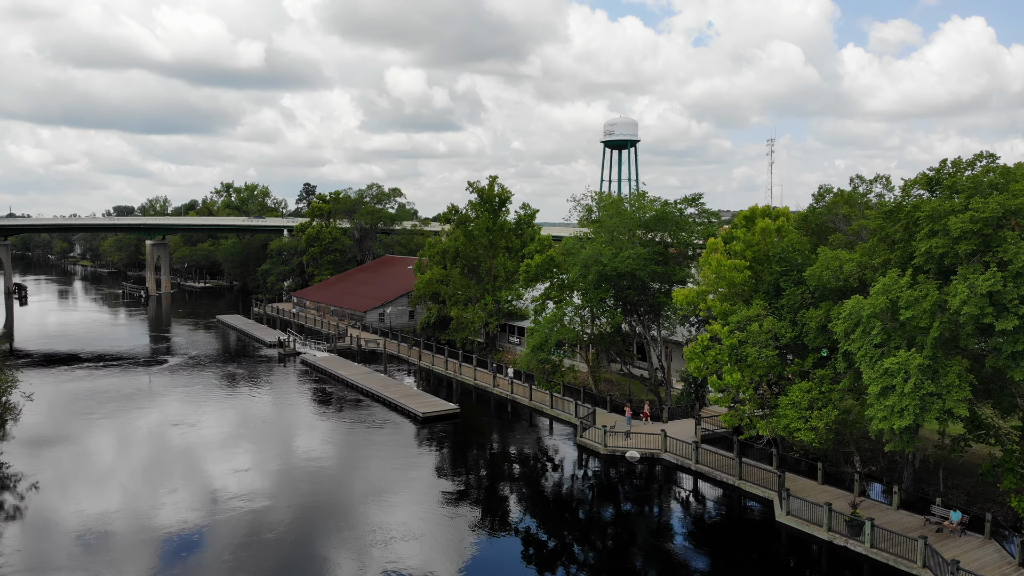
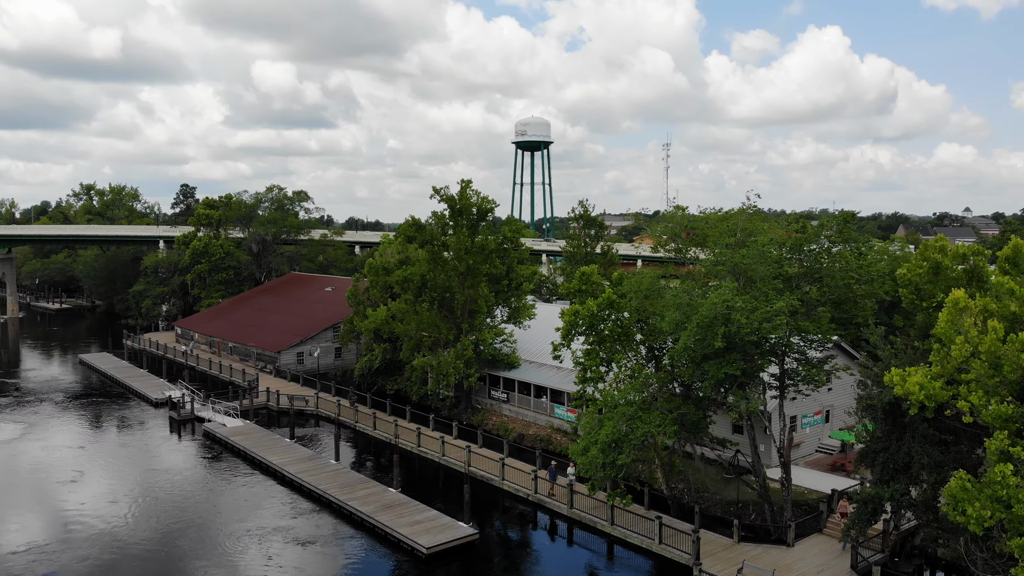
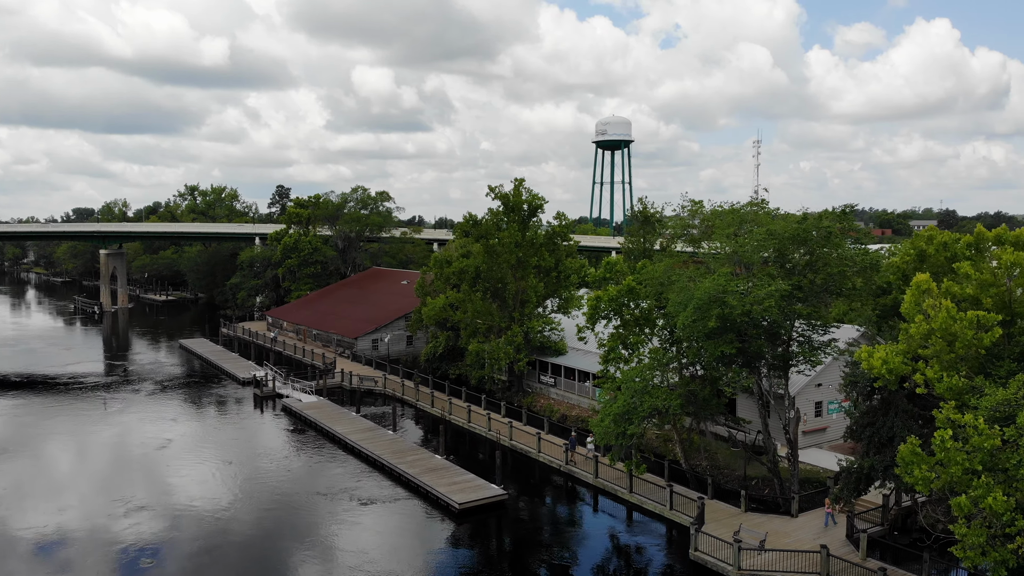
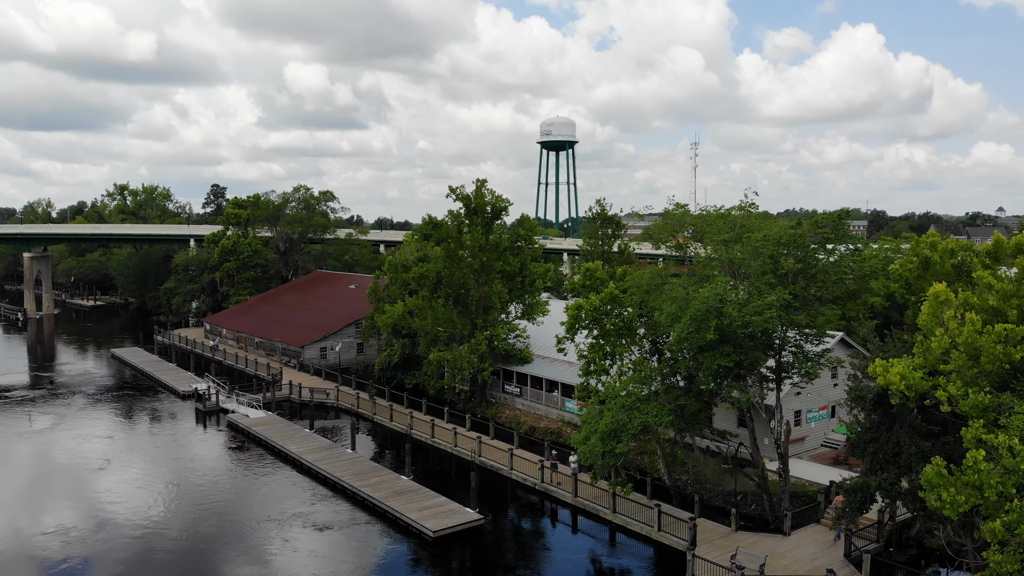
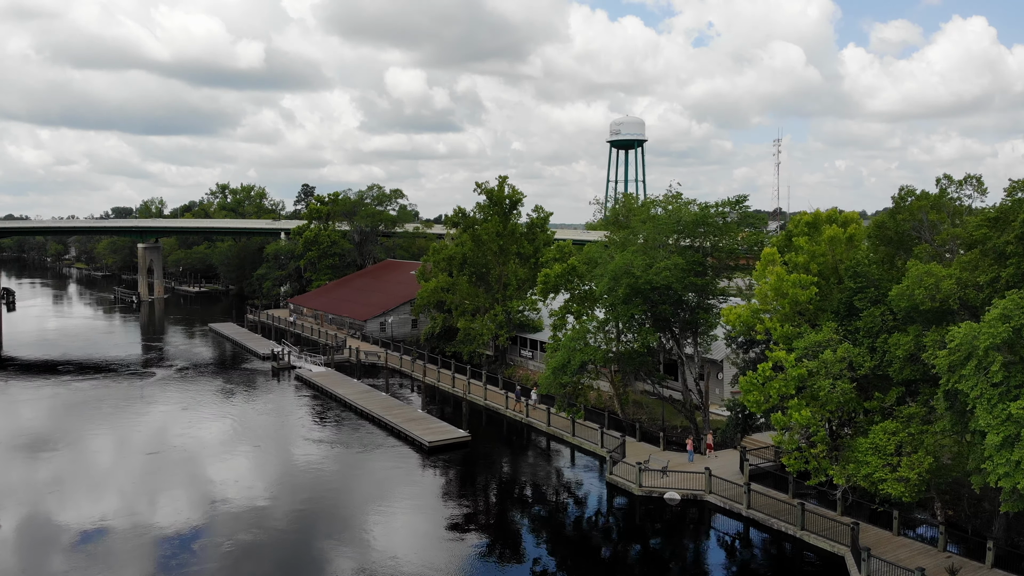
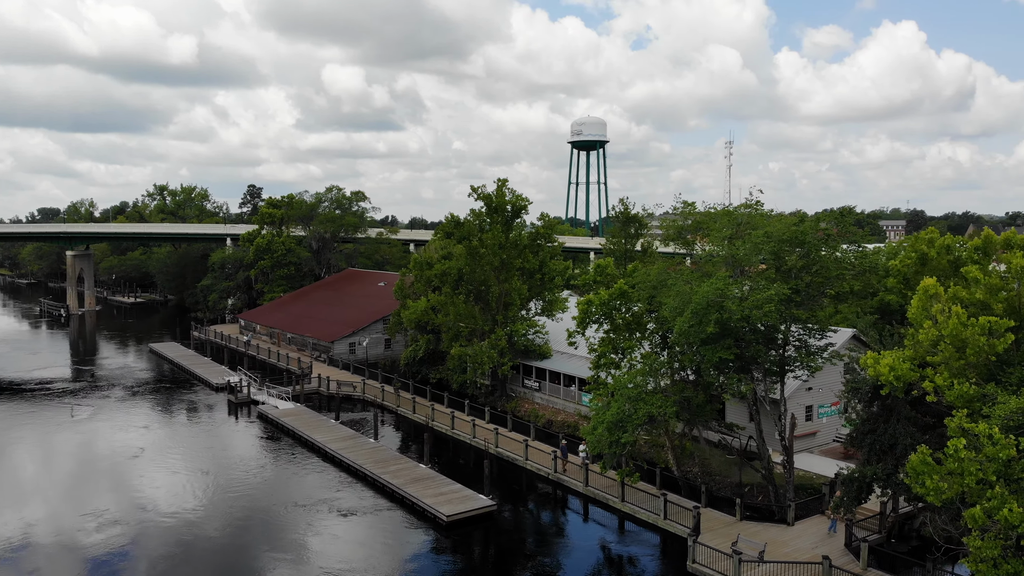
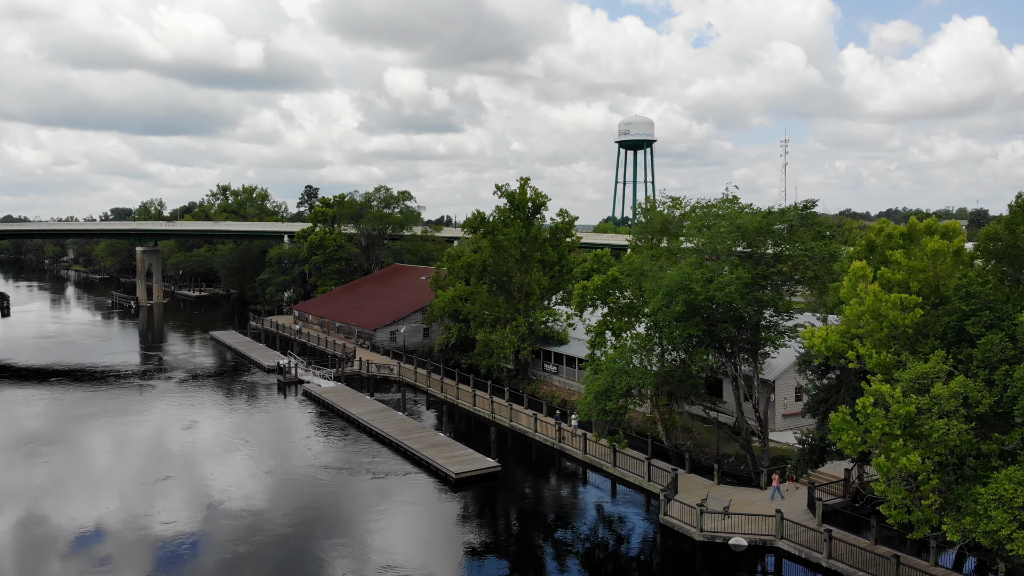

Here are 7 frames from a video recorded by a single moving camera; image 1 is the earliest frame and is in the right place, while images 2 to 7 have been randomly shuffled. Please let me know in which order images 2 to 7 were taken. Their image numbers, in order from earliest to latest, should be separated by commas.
5, 7, 3, 6, 4, 2
